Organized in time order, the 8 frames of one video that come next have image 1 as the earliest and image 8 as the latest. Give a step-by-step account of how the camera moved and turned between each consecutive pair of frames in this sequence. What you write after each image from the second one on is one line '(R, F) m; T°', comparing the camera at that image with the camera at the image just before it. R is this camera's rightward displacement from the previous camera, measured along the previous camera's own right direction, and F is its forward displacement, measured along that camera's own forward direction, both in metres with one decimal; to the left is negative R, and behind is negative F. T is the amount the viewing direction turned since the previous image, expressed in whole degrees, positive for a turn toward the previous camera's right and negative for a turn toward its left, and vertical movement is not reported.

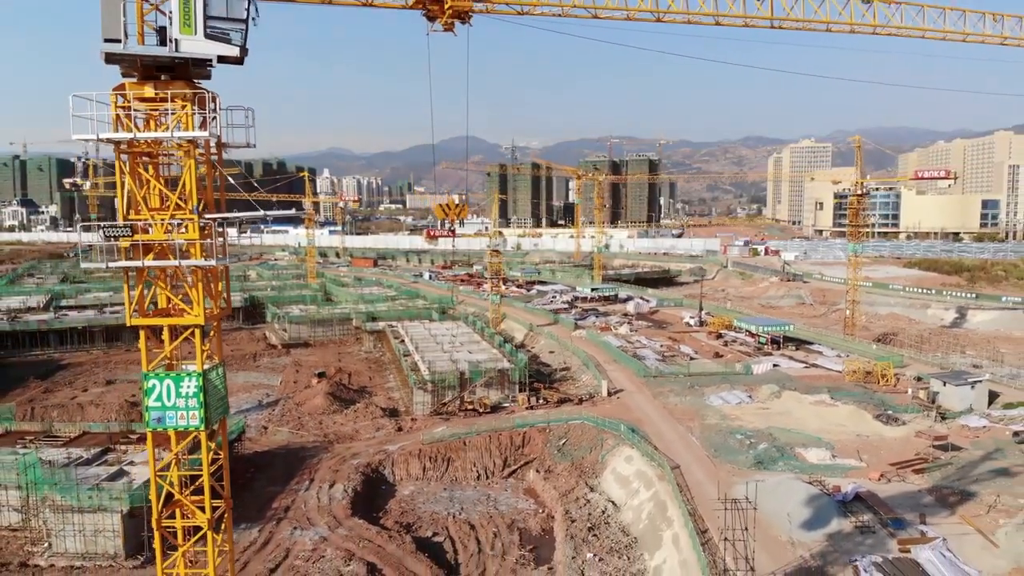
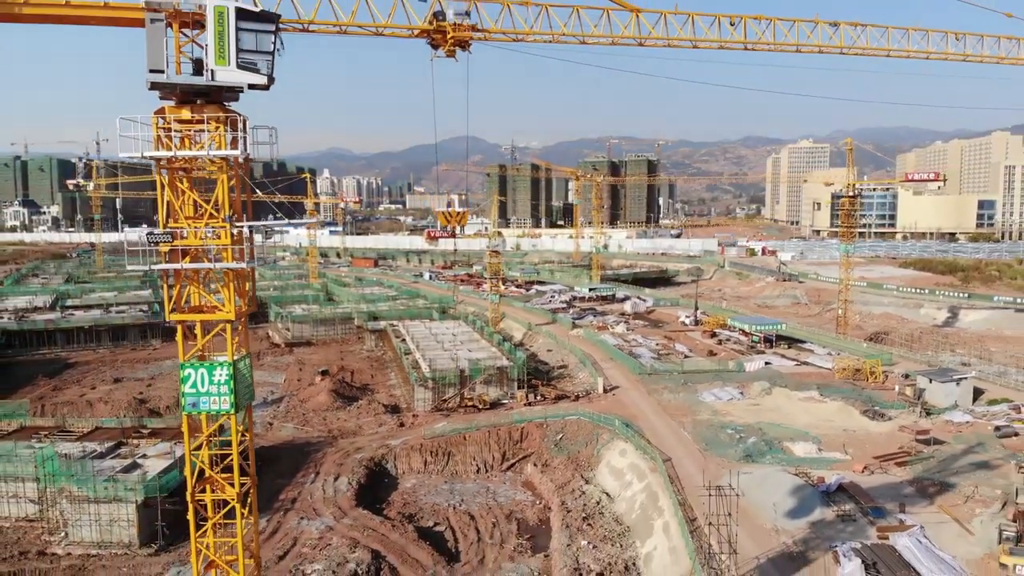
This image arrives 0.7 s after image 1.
(0.0, -0.5) m; 0°
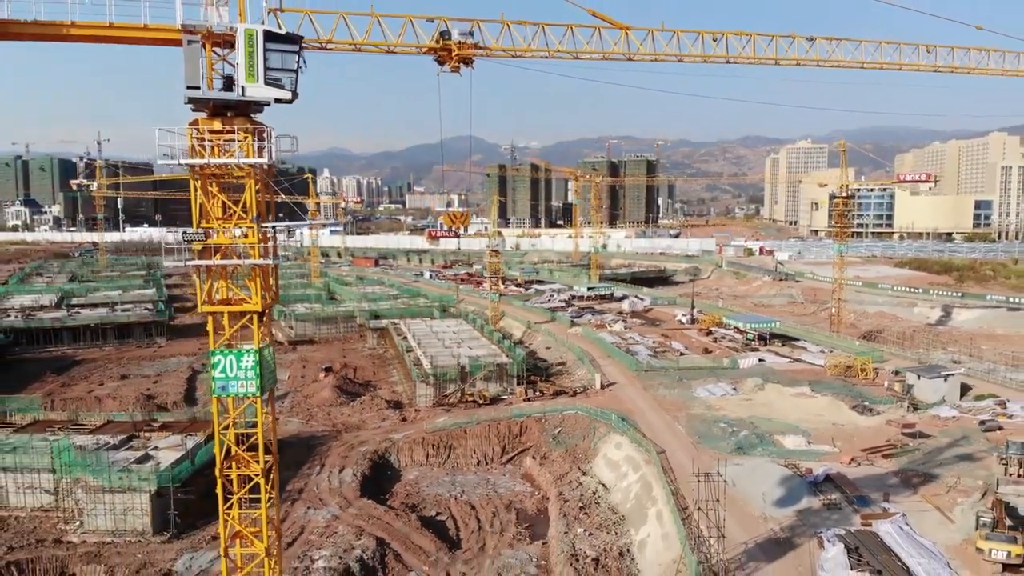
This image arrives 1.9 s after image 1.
(0.0, -0.4) m; 0°
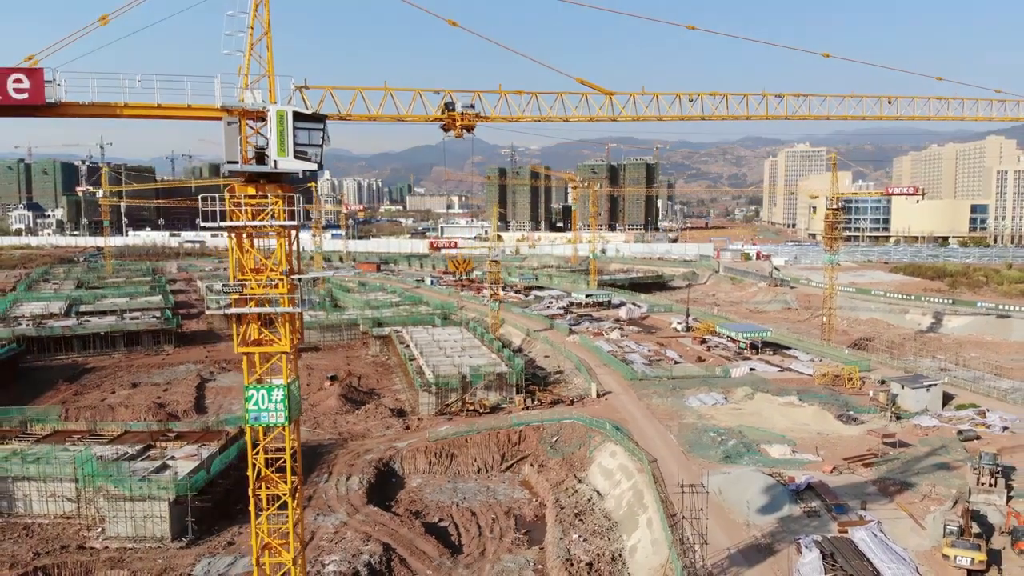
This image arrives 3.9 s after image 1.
(0.0, -0.7) m; 0°
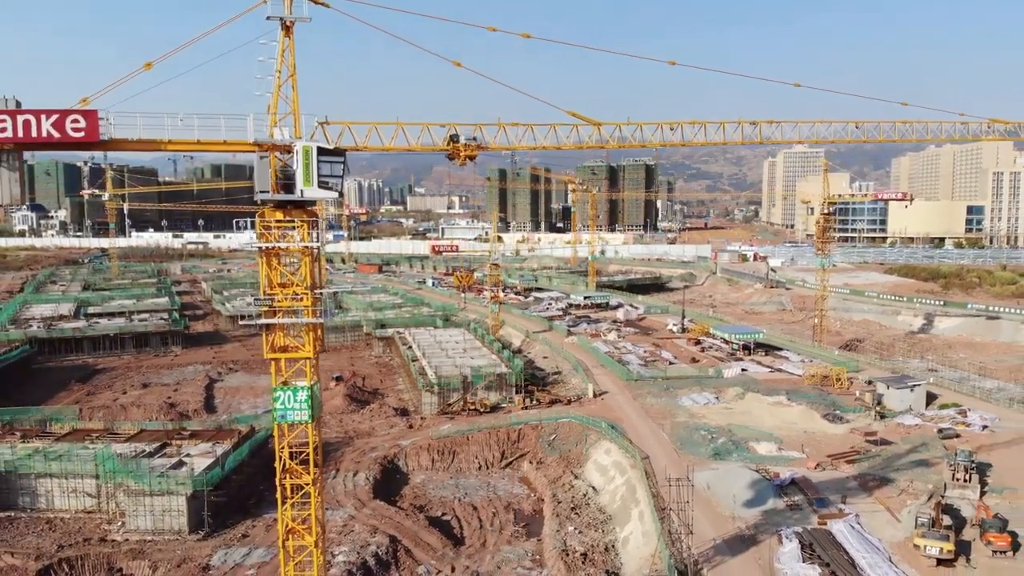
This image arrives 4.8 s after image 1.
(0.0, -0.7) m; 0°
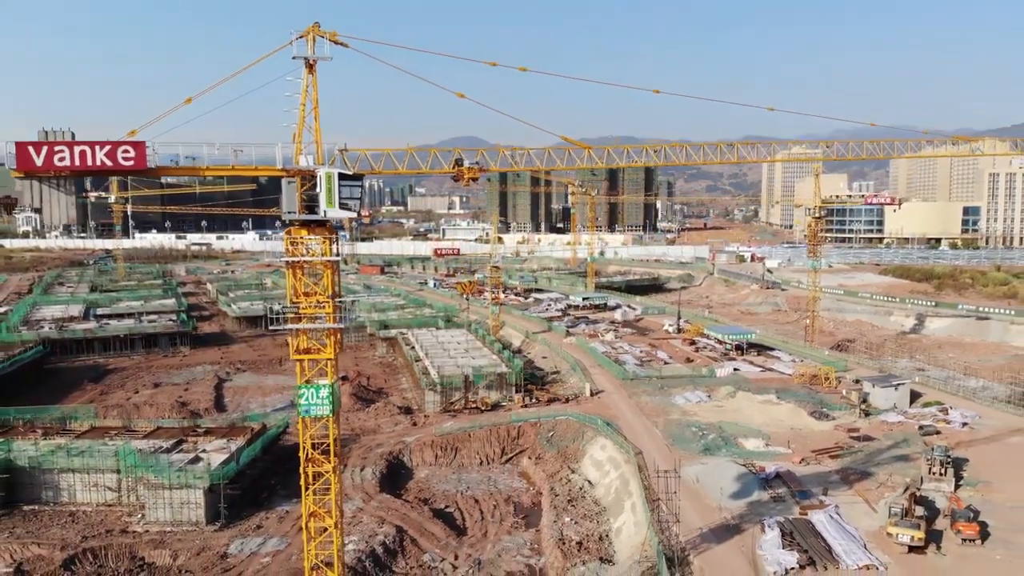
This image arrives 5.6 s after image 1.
(0.0, -0.7) m; 0°
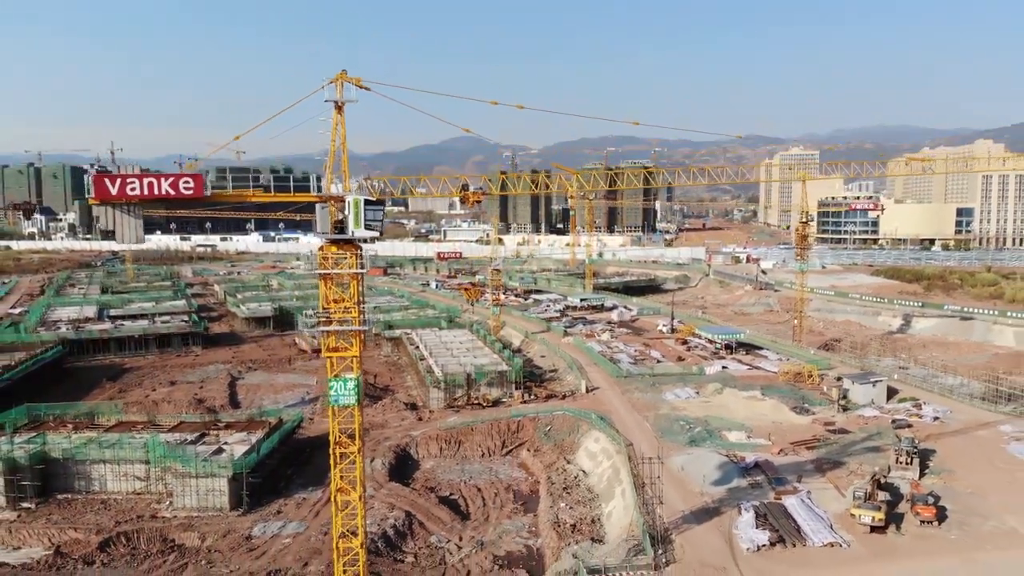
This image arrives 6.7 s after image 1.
(0.0, -1.2) m; 0°
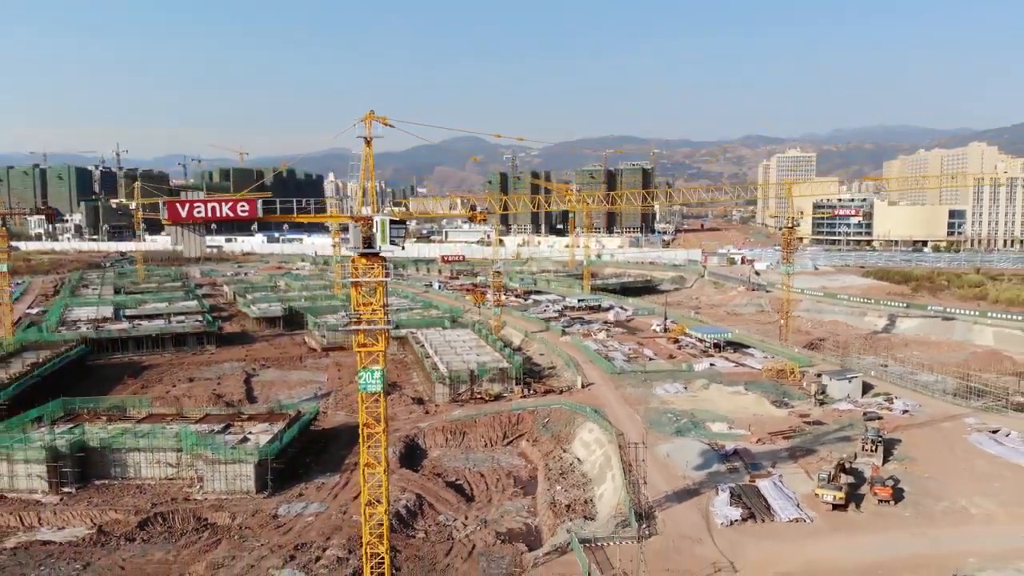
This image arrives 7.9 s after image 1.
(0.0, -1.5) m; 0°
